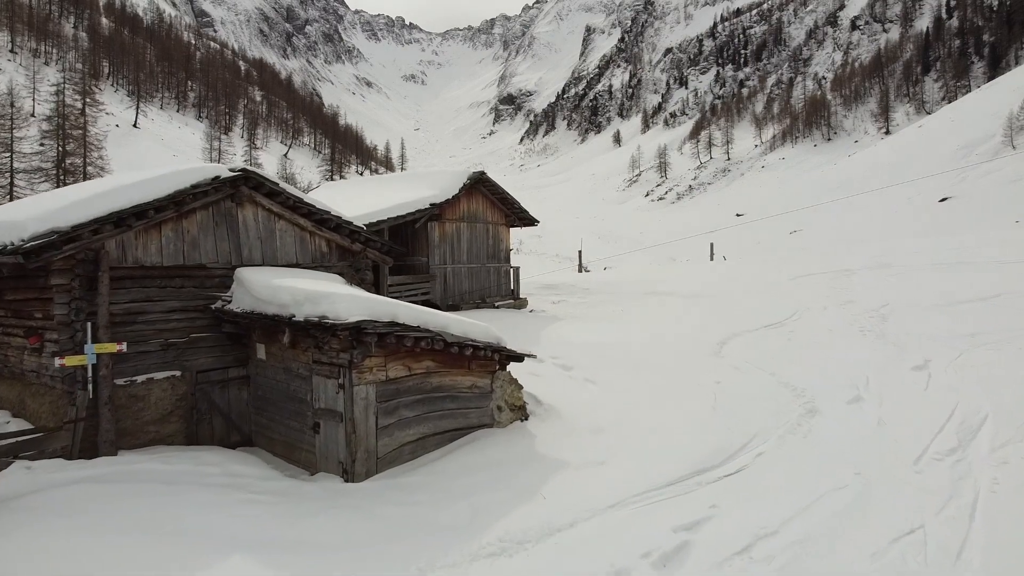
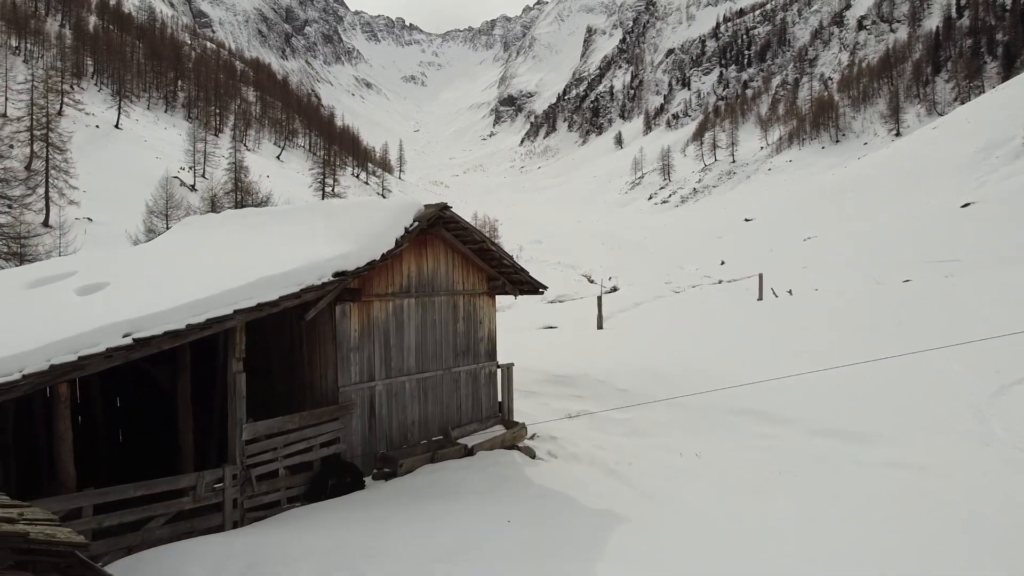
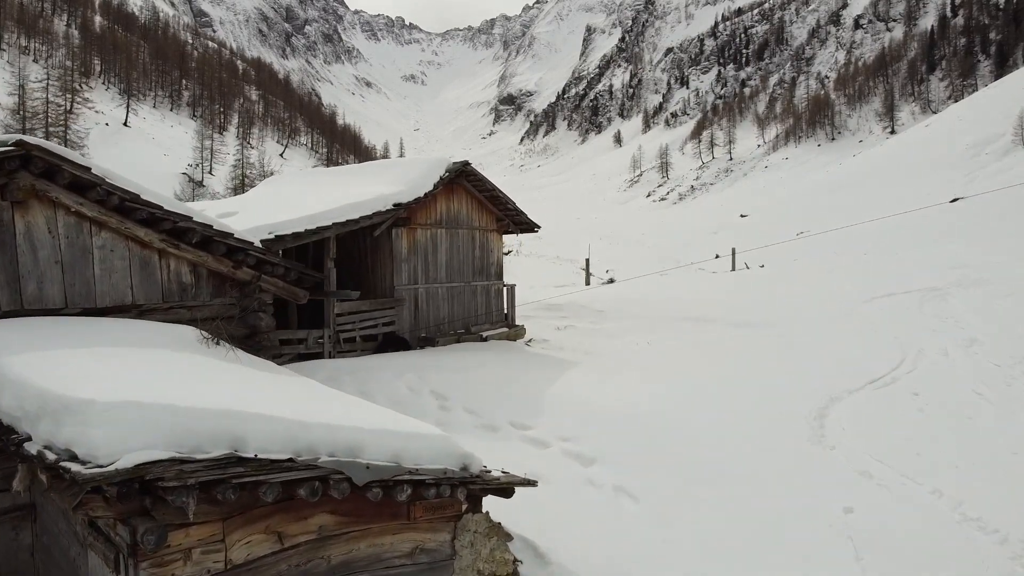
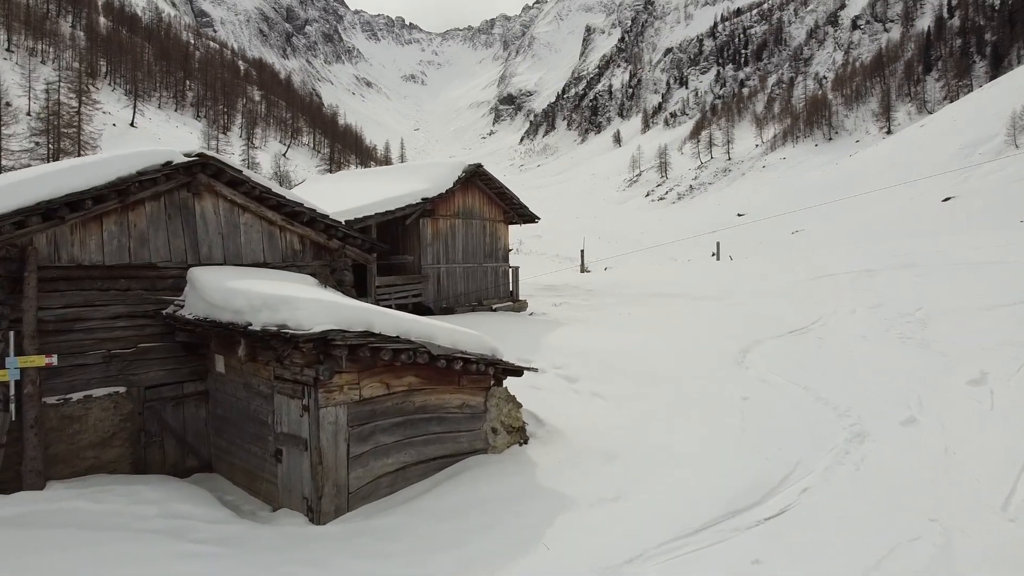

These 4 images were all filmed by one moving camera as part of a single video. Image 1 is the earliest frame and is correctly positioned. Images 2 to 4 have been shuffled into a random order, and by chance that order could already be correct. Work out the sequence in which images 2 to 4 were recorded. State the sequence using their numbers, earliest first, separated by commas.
4, 3, 2
